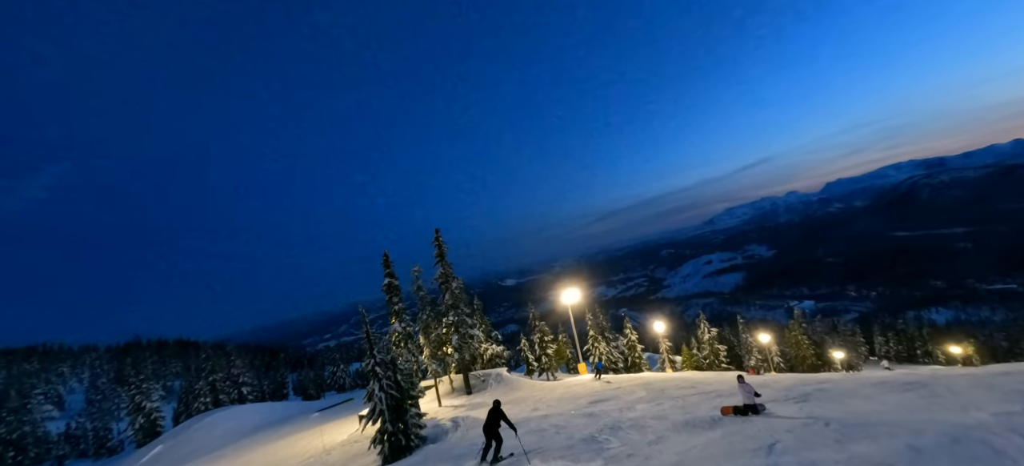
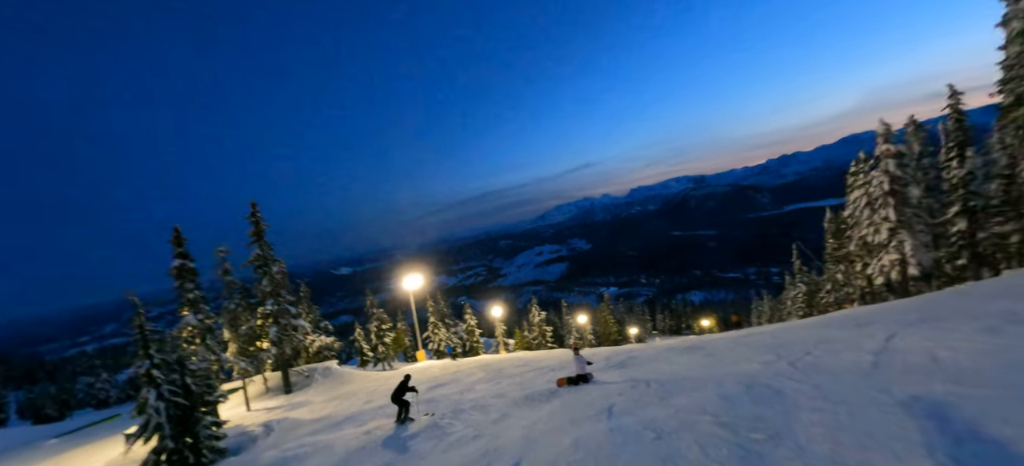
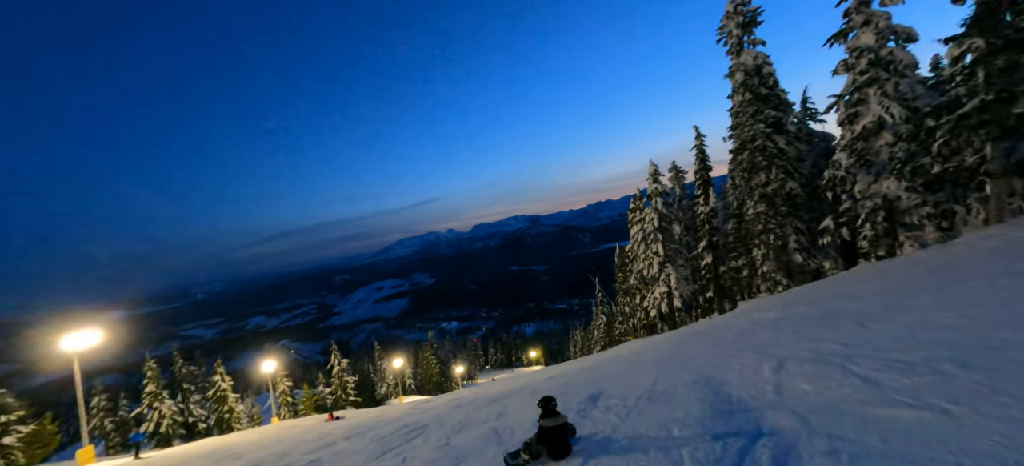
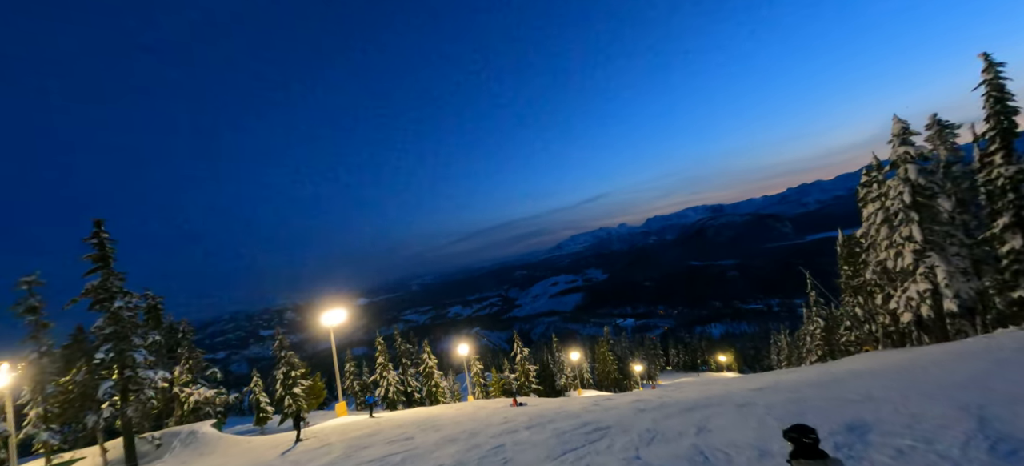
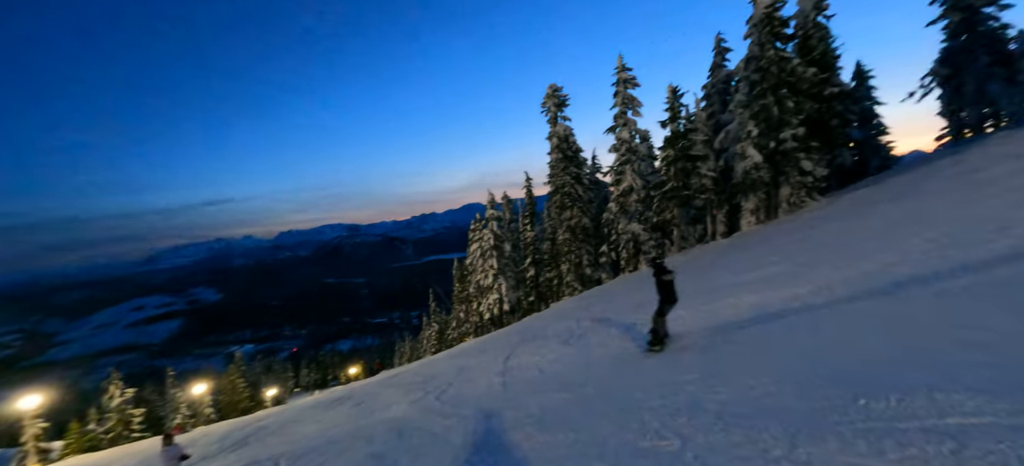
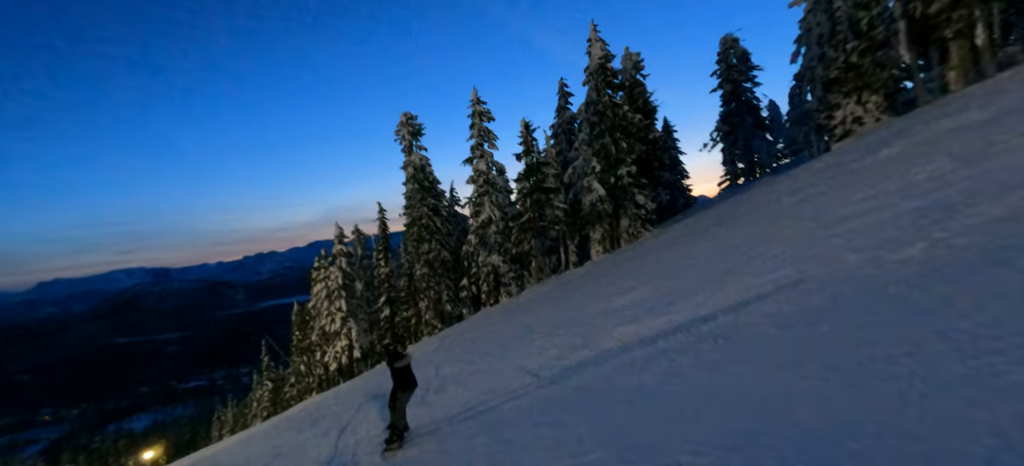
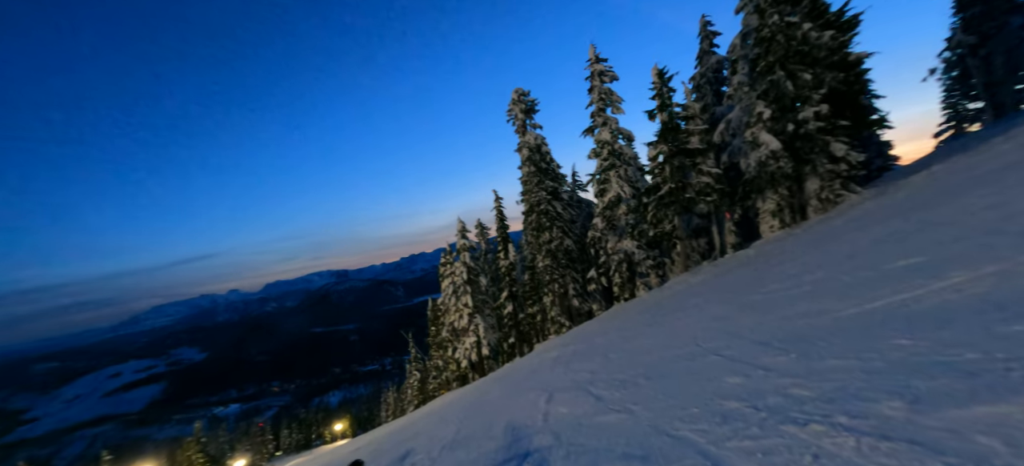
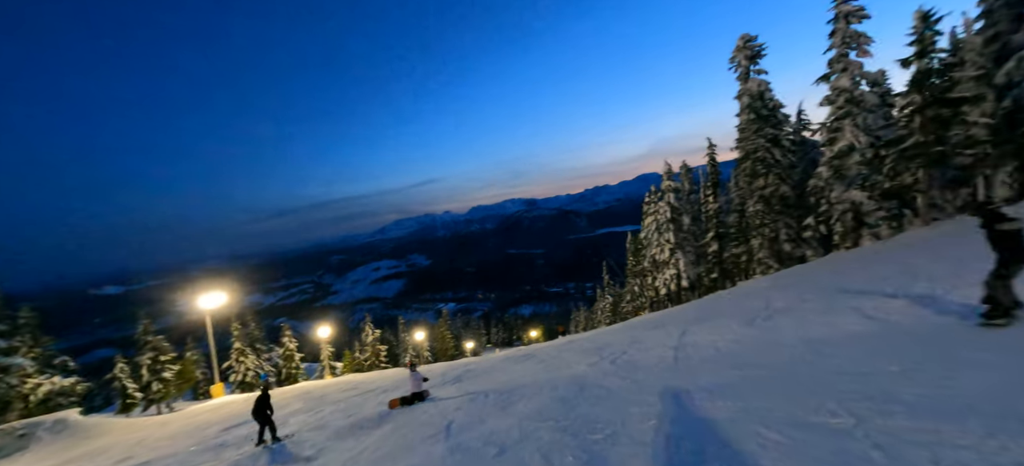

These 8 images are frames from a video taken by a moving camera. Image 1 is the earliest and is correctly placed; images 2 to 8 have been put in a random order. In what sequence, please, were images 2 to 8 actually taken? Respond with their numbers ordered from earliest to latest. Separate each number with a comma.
2, 8, 5, 6, 7, 3, 4
